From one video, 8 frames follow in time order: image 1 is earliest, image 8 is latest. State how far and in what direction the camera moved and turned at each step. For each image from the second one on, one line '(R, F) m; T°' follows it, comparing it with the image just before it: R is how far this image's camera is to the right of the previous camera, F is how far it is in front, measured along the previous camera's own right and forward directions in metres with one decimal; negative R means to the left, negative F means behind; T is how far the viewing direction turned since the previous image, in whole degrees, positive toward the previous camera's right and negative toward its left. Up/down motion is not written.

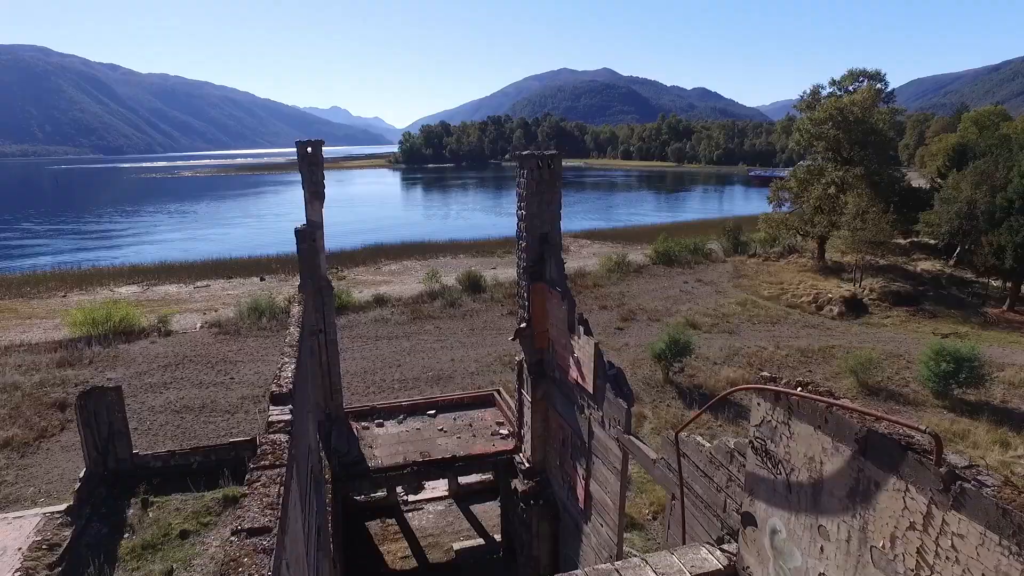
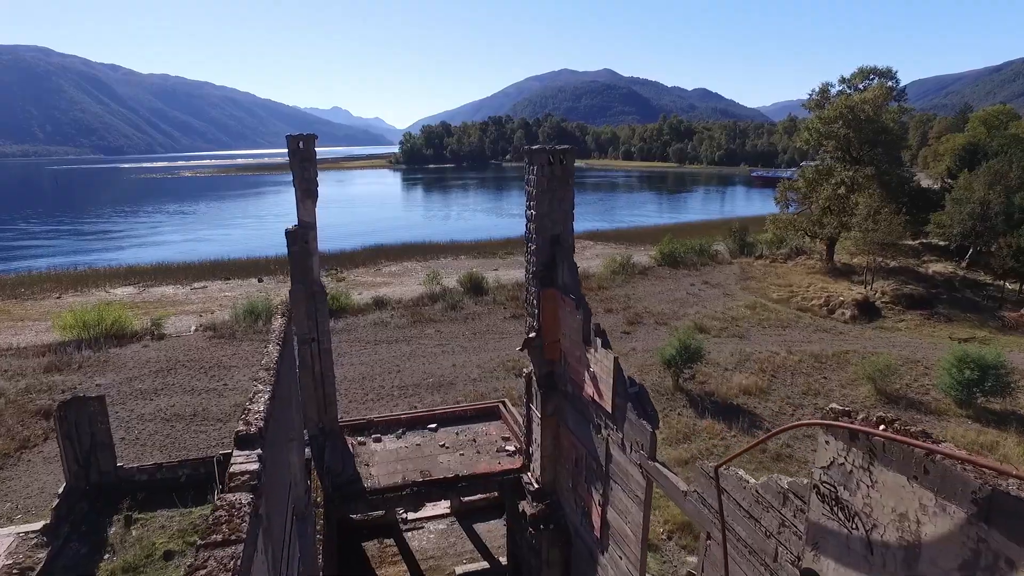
(-0.1, +0.6) m; 0°
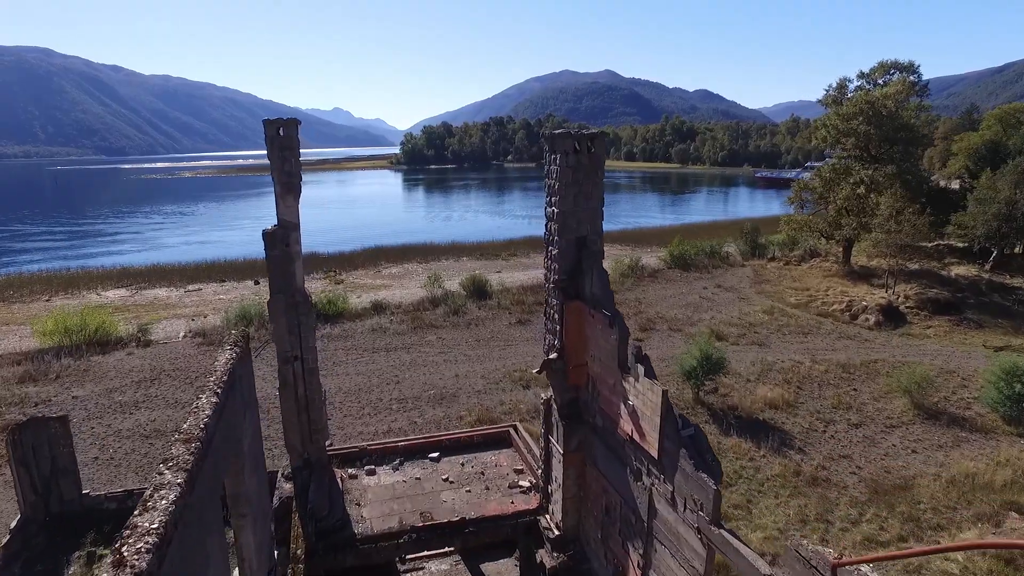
(-0.2, +1.1) m; 0°
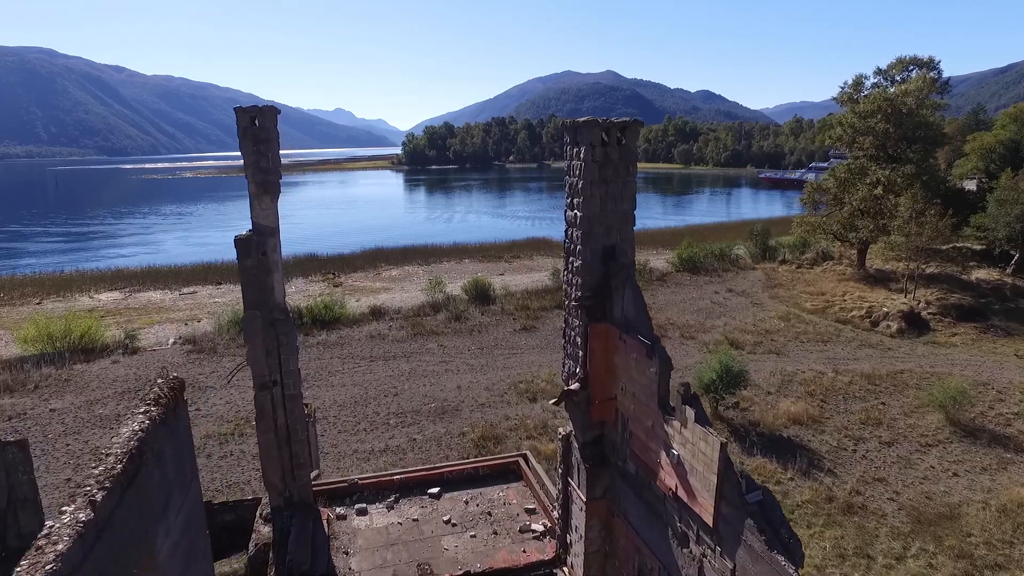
(-0.1, +0.9) m; 0°
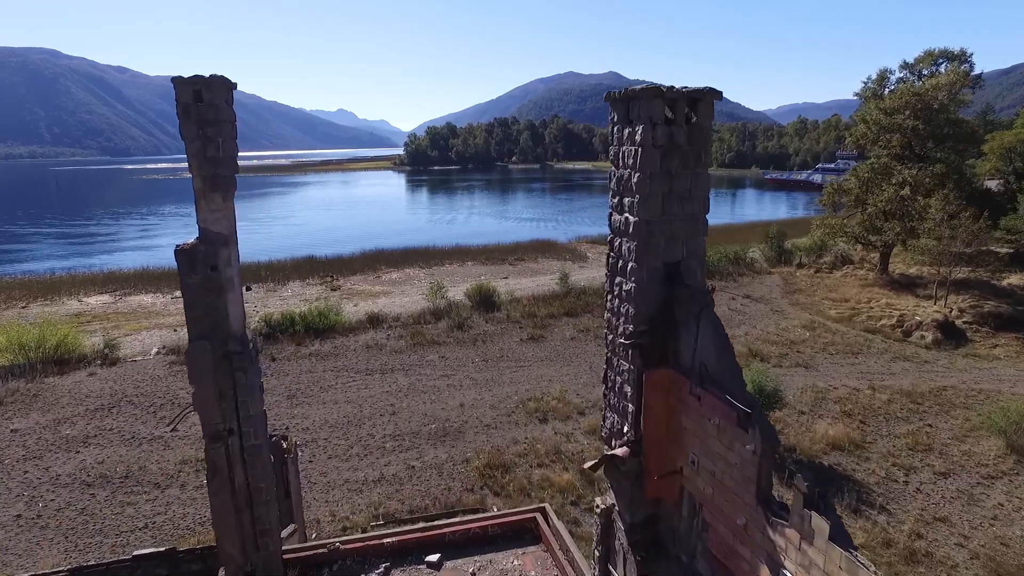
(-0.2, +1.2) m; 0°
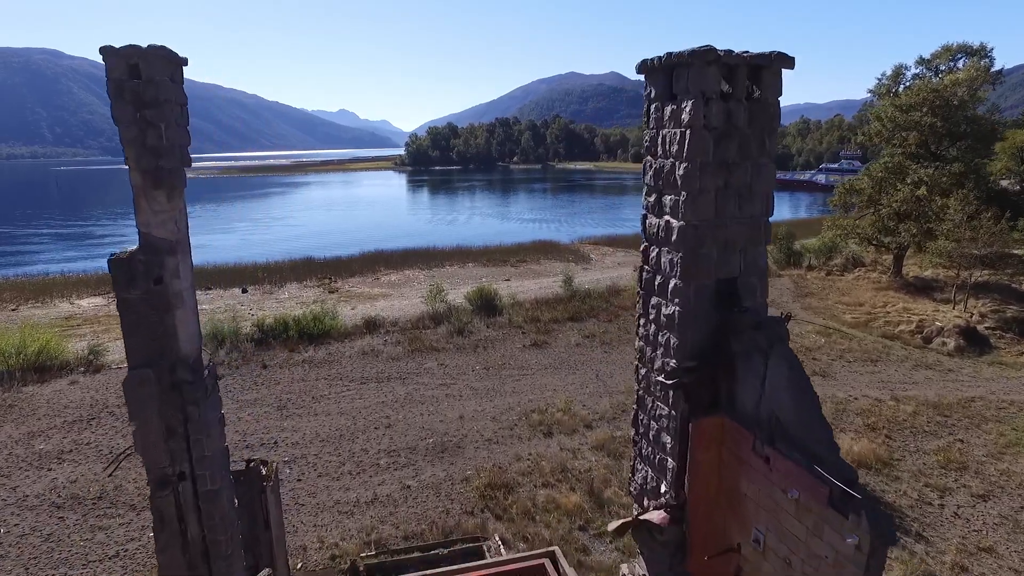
(0.0, +0.8) m; 0°
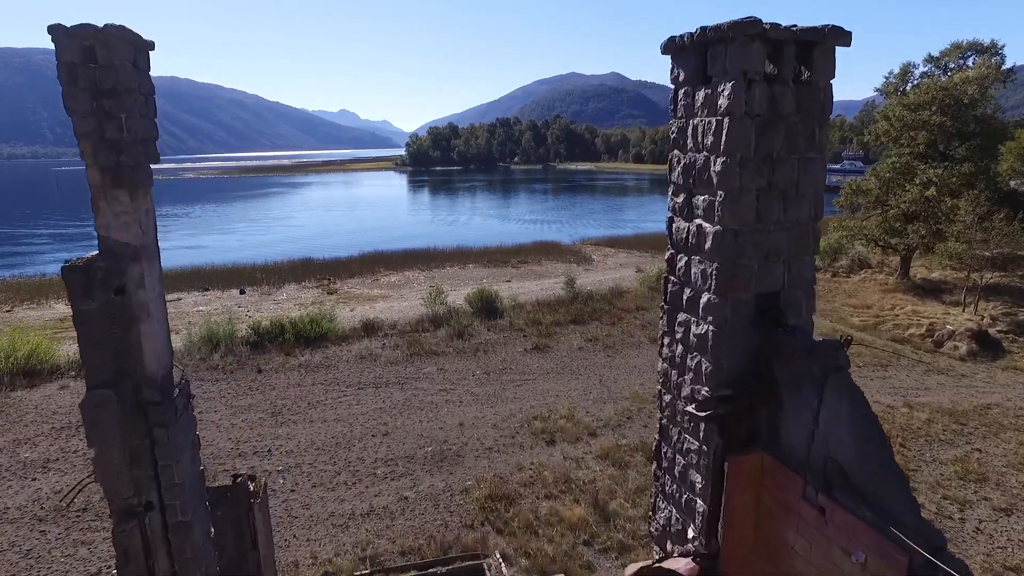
(0.0, +0.4) m; 0°
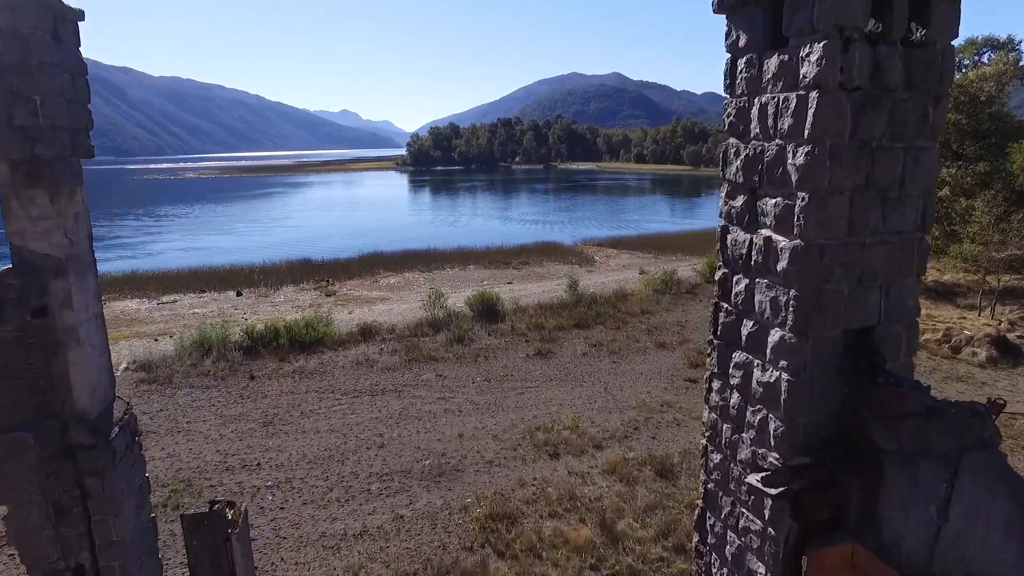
(0.0, +0.6) m; 0°
